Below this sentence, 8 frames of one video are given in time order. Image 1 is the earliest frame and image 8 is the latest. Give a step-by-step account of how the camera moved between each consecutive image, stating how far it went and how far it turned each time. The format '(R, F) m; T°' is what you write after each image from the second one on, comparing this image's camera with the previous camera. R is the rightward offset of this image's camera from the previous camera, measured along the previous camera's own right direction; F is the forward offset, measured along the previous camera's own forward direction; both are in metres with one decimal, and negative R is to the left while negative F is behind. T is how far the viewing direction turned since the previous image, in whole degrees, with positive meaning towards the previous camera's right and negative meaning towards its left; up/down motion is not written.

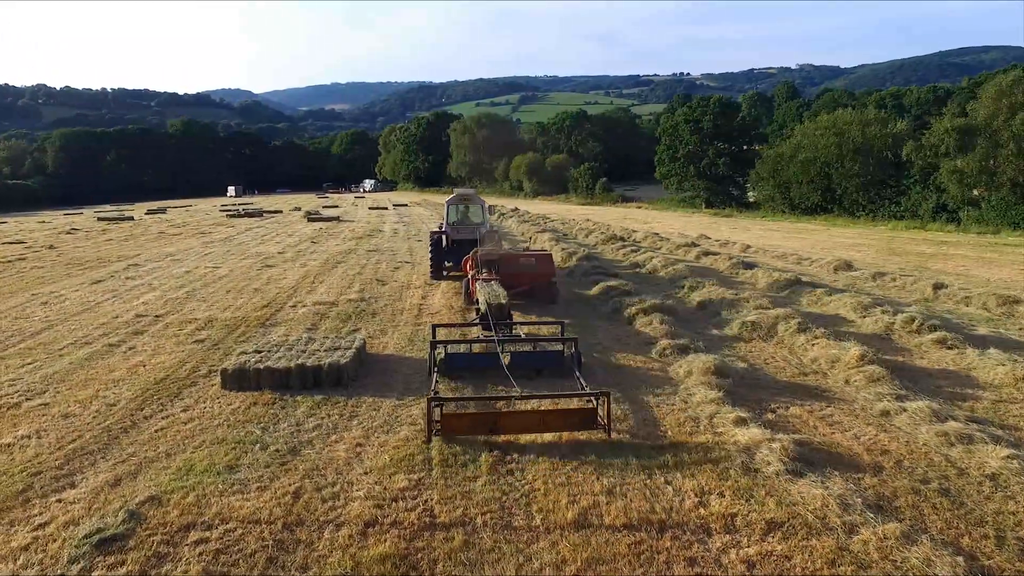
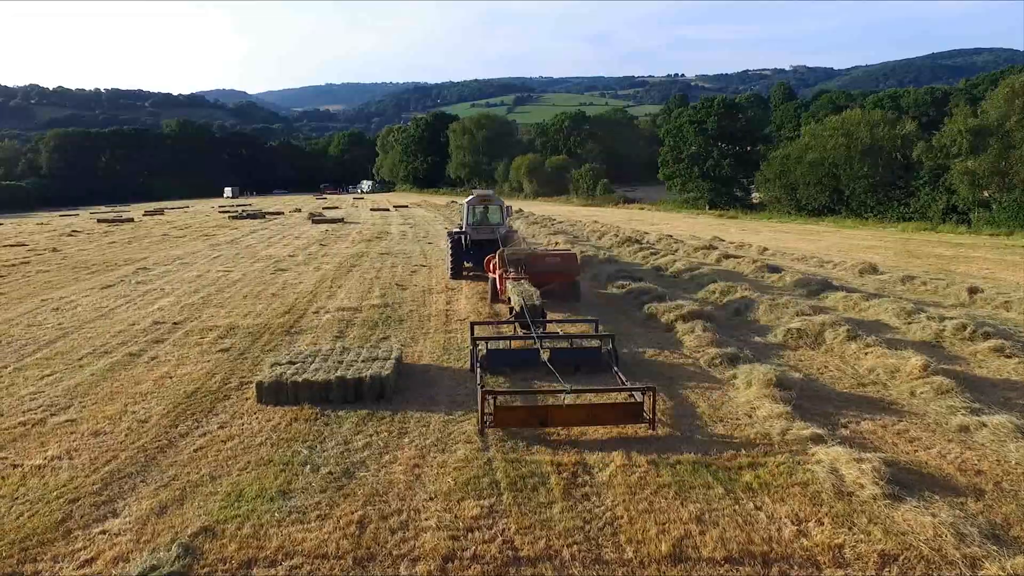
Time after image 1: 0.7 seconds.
(-0.6, +0.3) m; 0°
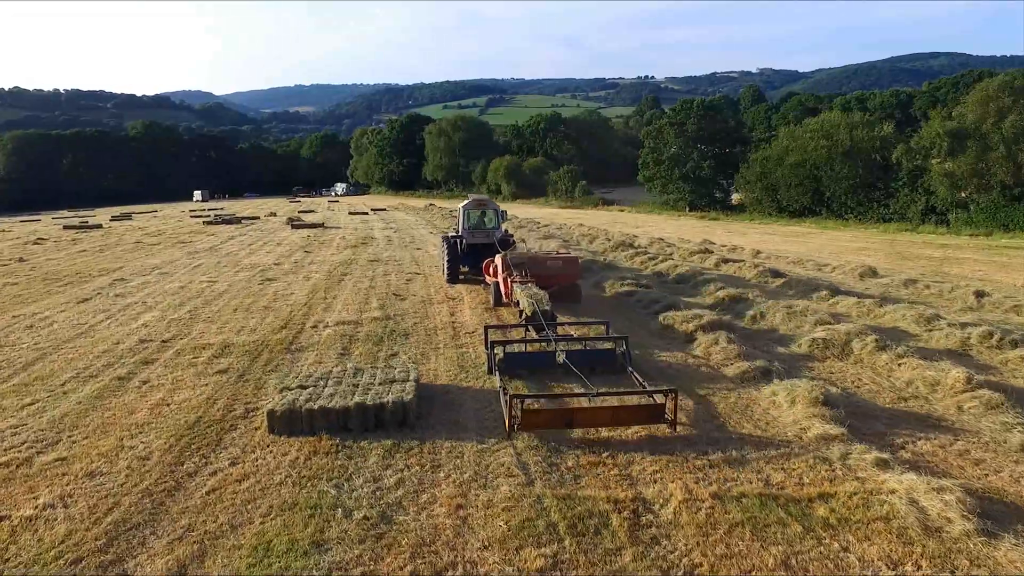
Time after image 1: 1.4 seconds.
(-0.5, +0.4) m; +2°
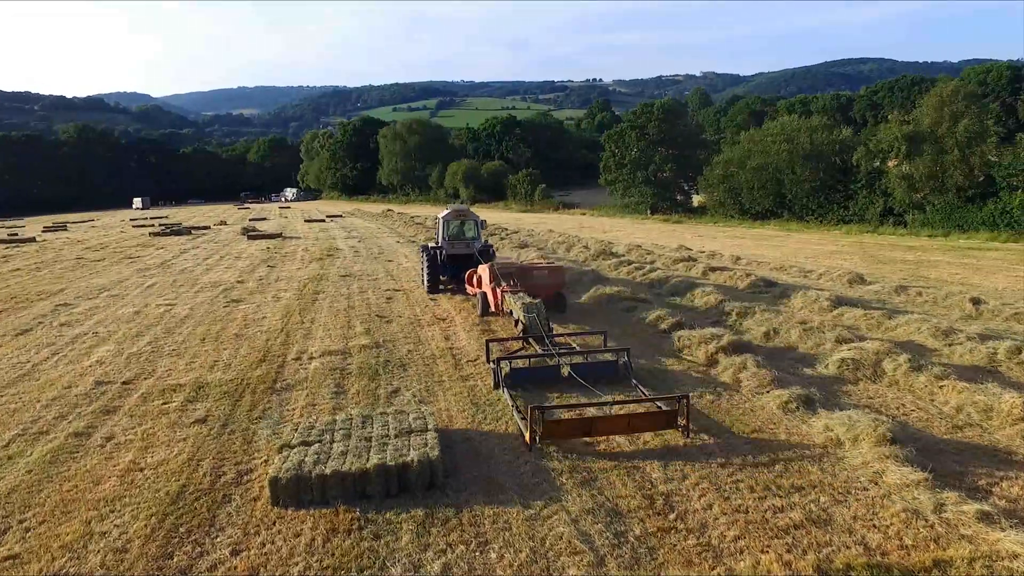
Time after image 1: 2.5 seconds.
(-0.7, +0.7) m; +4°
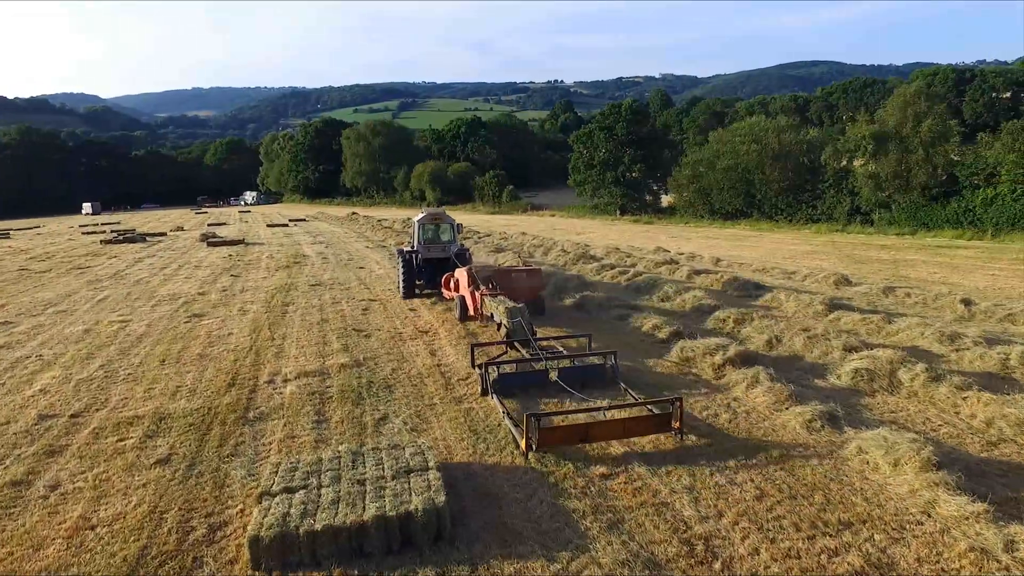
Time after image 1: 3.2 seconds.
(-0.4, +0.6) m; +3°
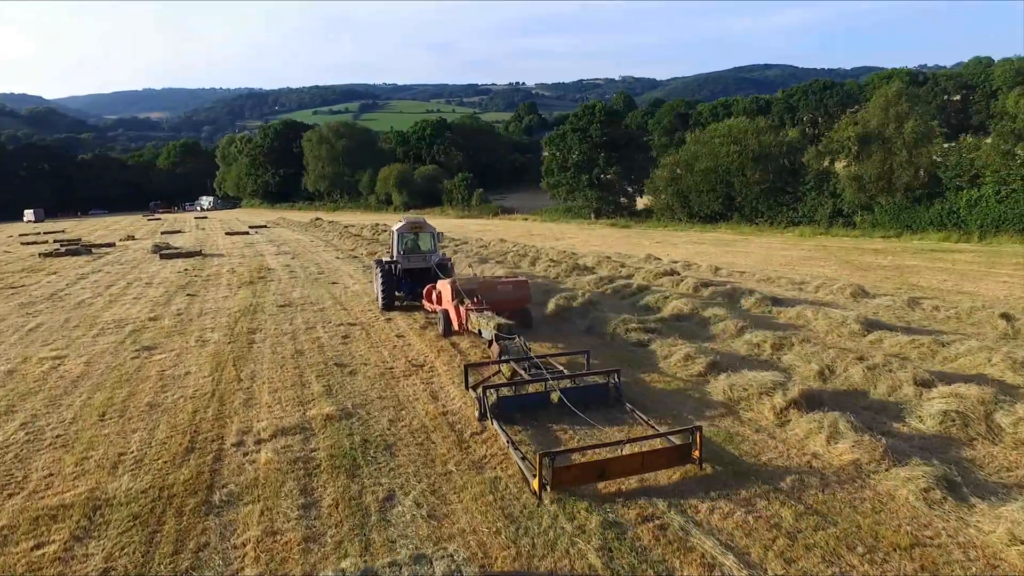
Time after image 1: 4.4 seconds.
(-0.6, +1.4) m; +3°
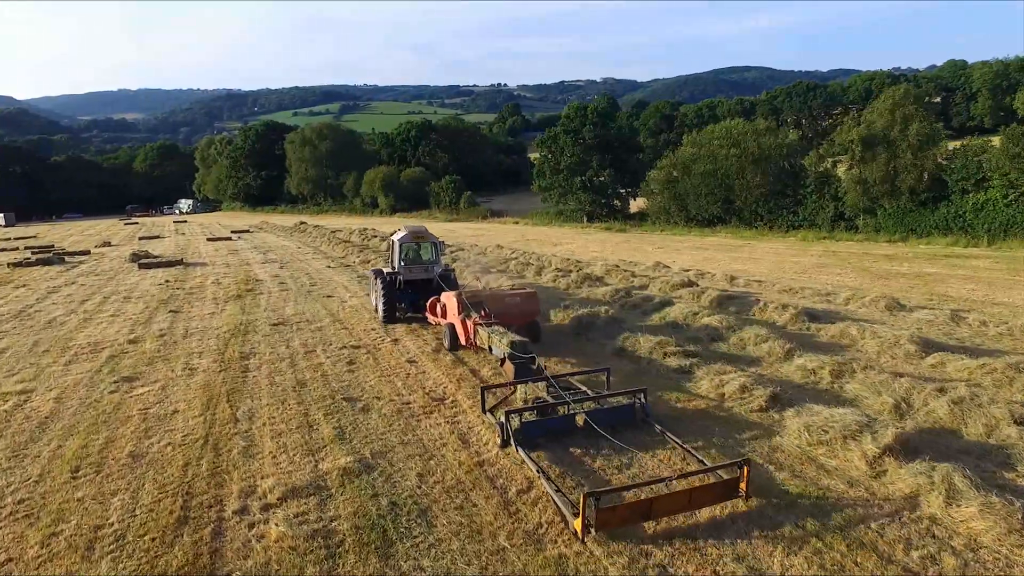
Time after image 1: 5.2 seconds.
(-0.6, +1.0) m; +2°
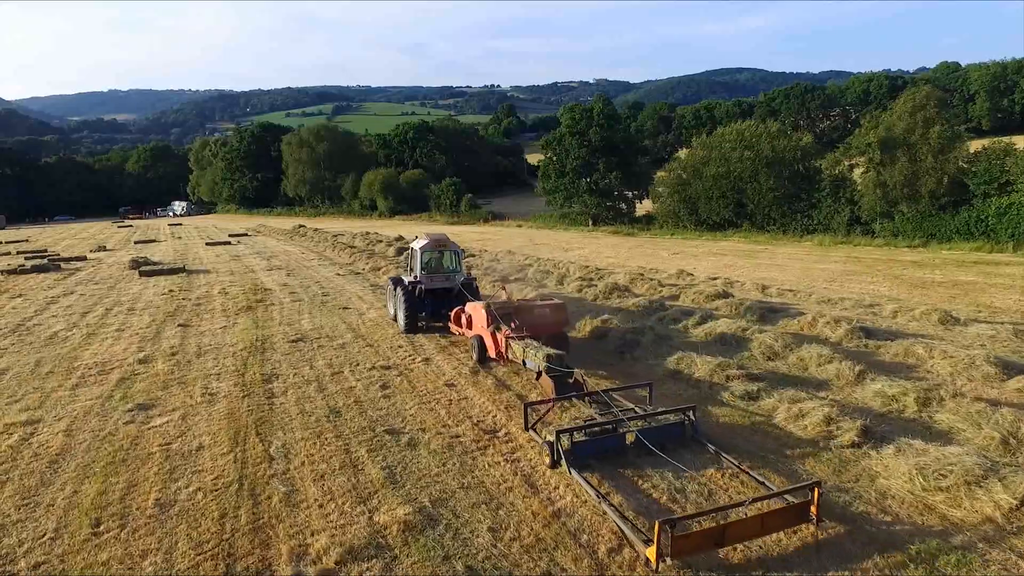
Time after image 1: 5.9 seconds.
(-0.8, +0.7) m; +1°
